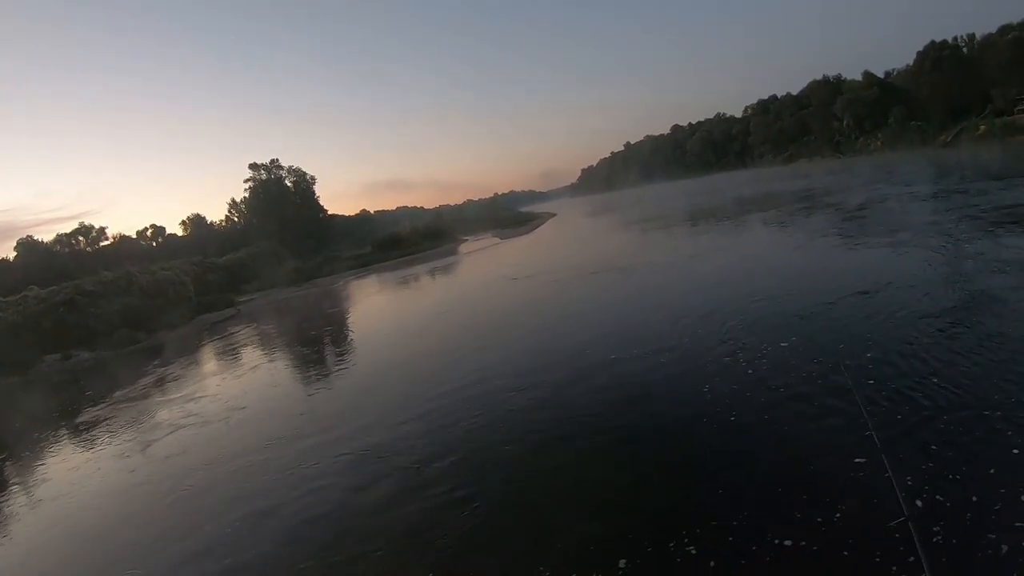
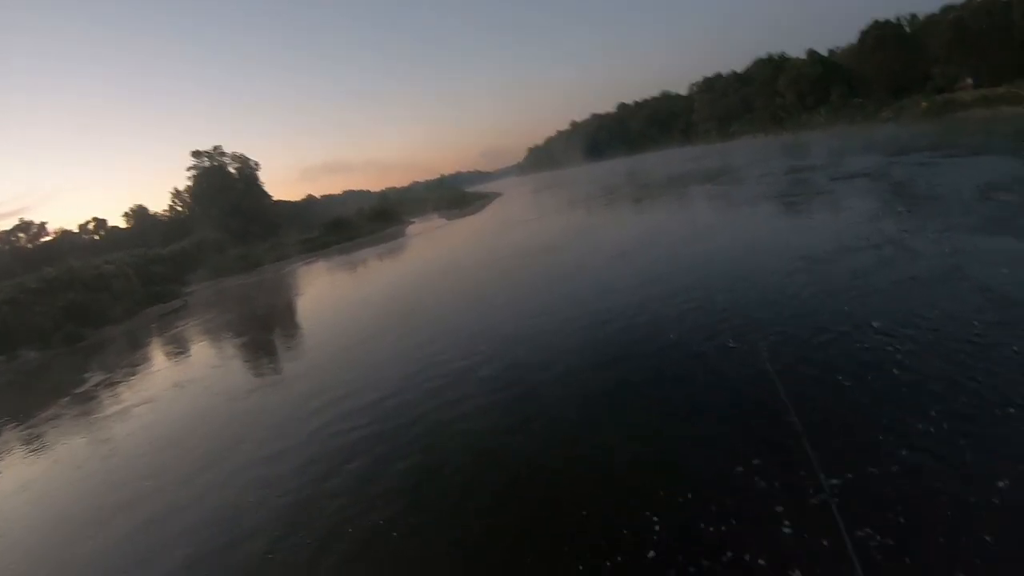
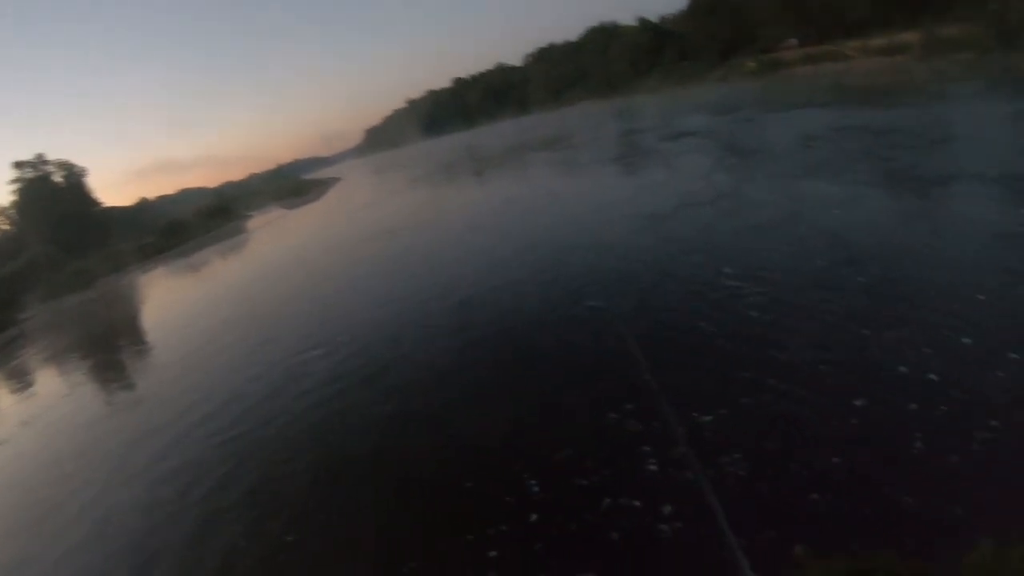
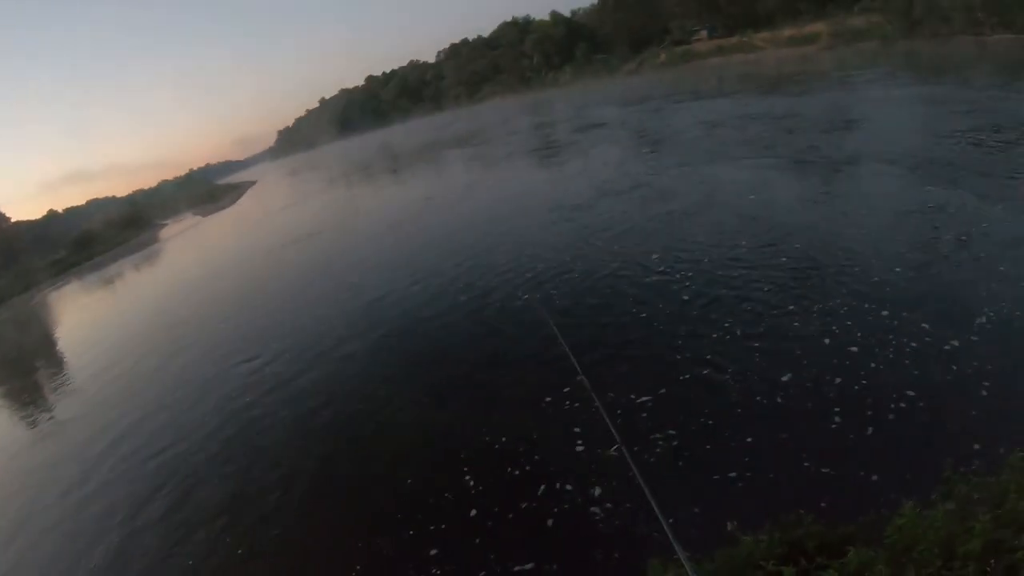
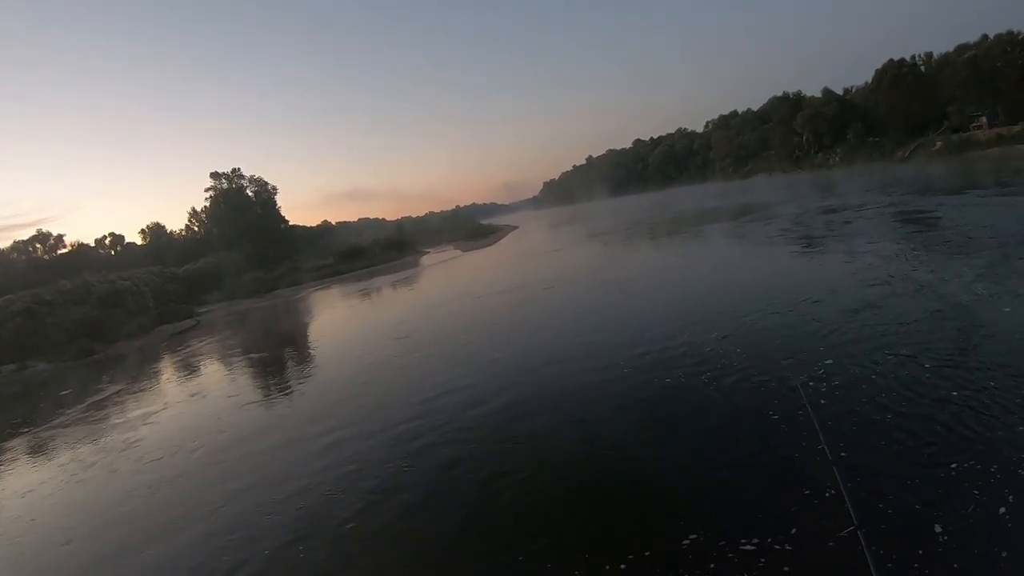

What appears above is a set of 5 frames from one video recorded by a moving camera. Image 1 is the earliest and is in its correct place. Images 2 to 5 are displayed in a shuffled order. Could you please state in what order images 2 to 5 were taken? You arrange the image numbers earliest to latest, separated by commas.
5, 2, 3, 4
